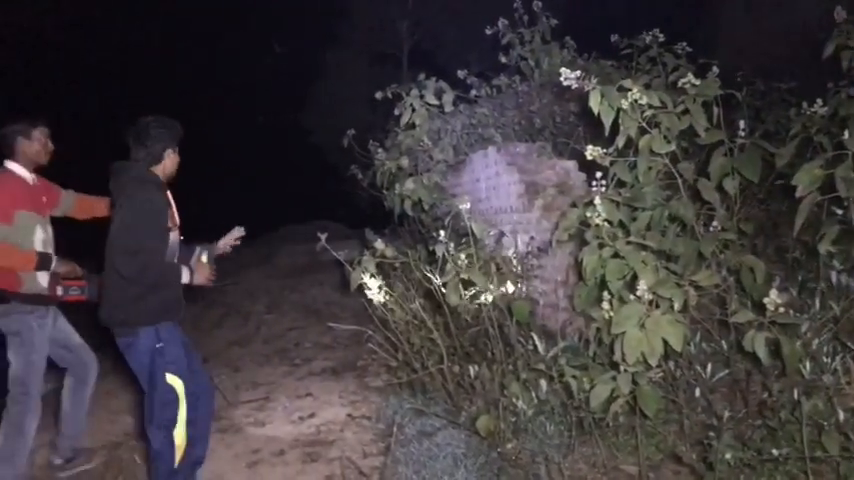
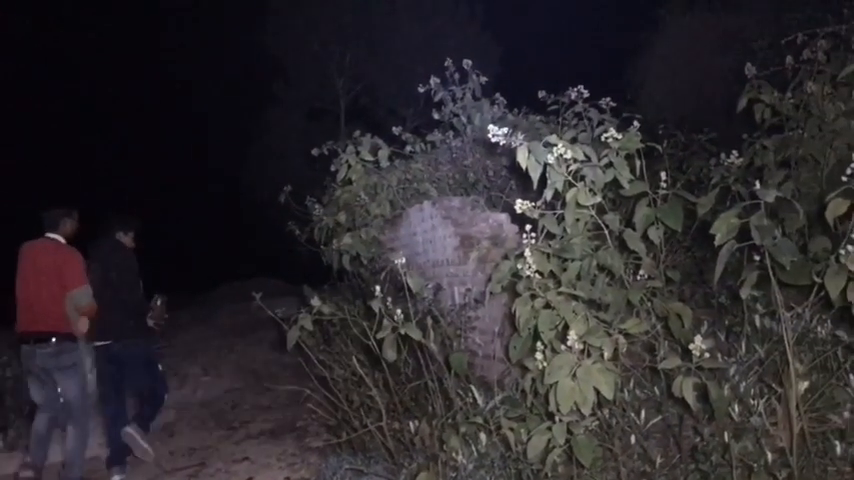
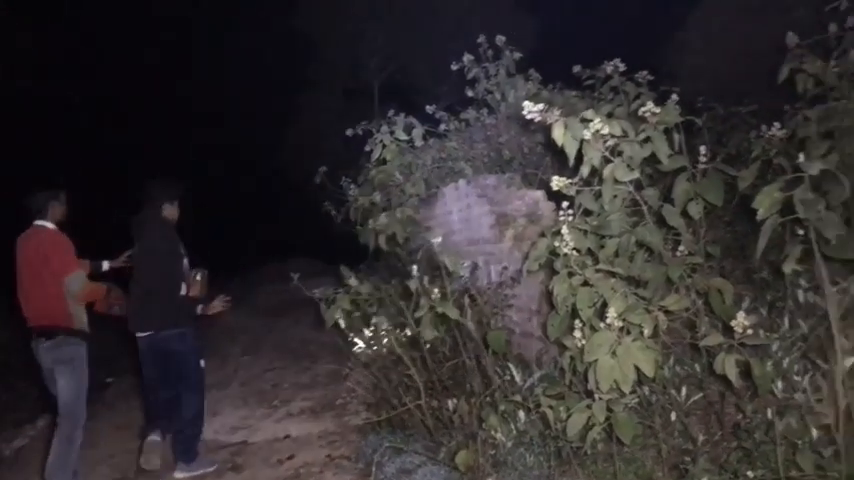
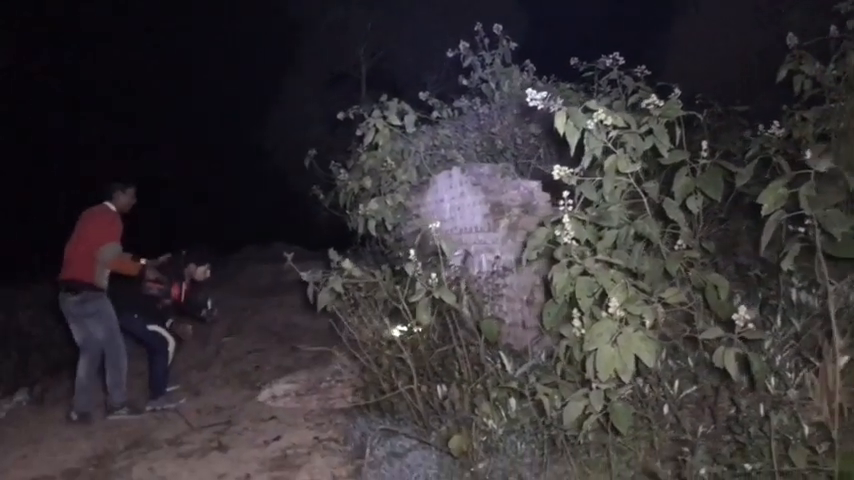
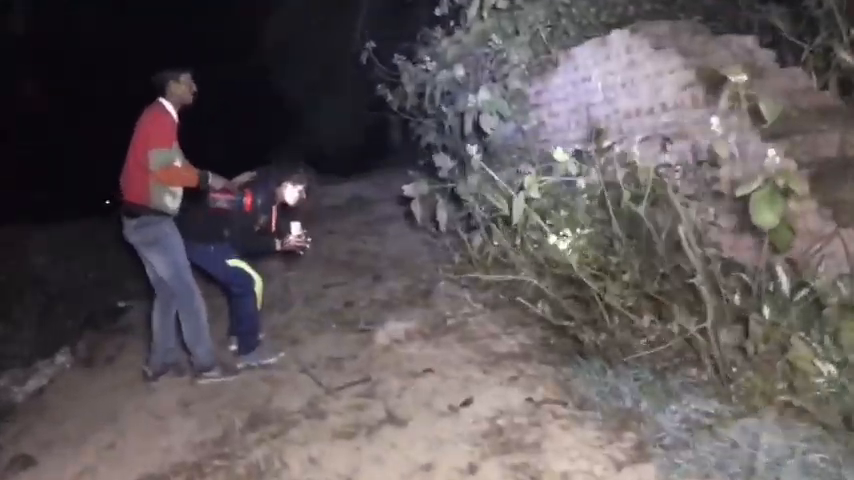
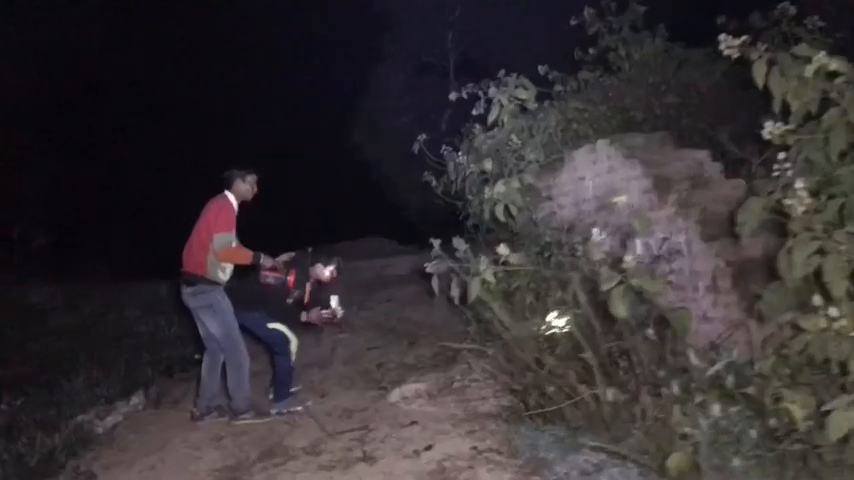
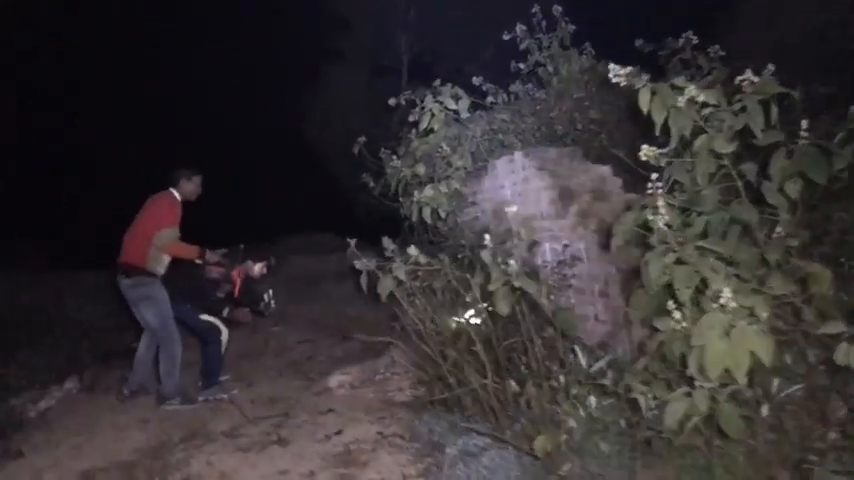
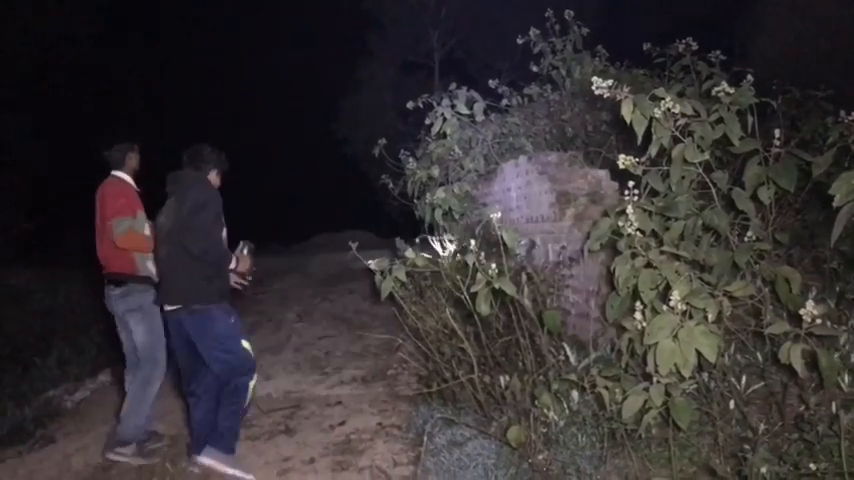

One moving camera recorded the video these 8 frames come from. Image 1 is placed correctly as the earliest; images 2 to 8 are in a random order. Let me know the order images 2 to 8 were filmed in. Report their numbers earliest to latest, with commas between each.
8, 3, 2, 4, 7, 6, 5
